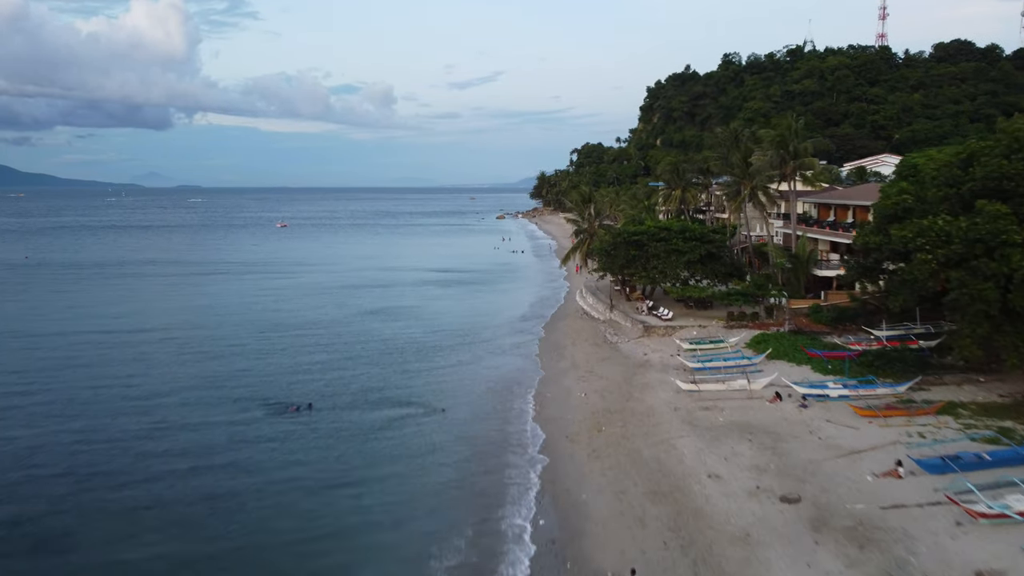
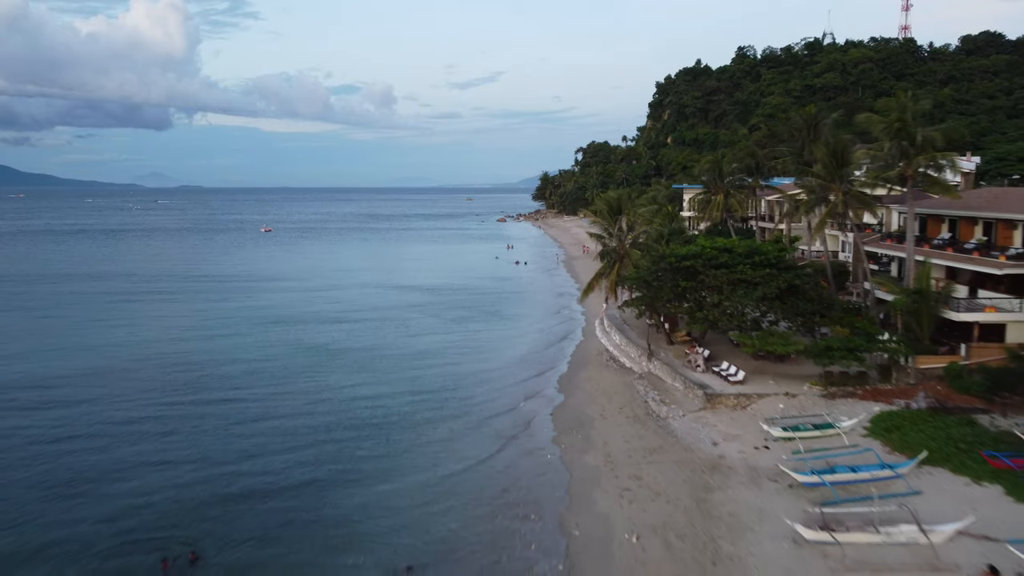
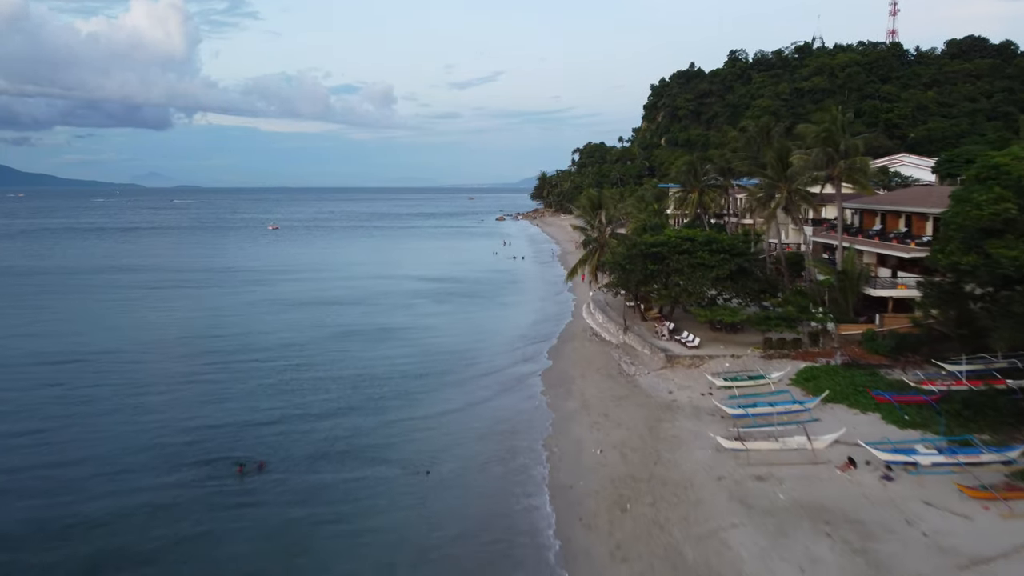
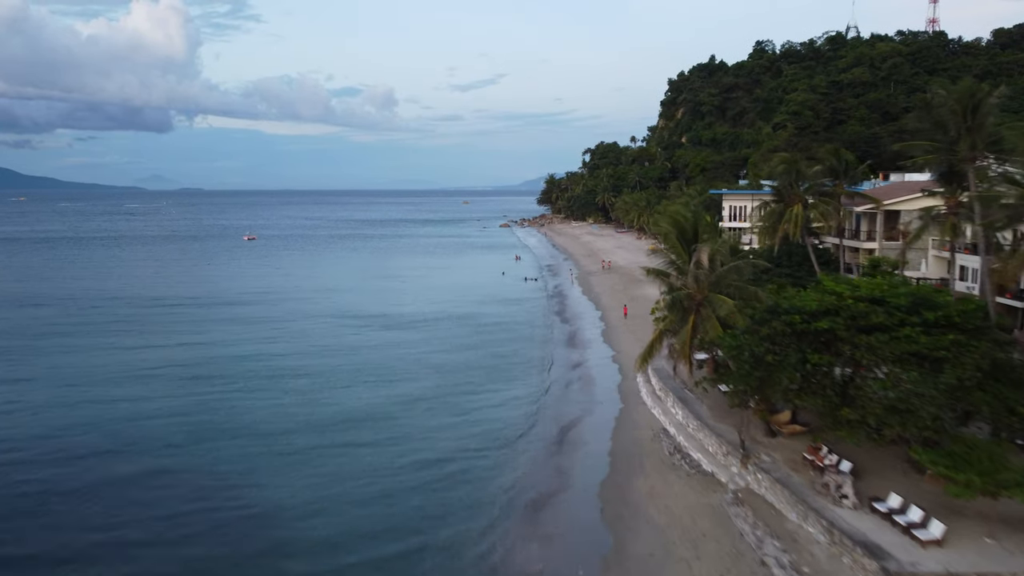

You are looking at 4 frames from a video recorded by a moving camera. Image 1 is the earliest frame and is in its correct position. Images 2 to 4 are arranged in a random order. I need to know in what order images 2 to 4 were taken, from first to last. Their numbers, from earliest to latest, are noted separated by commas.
3, 2, 4
